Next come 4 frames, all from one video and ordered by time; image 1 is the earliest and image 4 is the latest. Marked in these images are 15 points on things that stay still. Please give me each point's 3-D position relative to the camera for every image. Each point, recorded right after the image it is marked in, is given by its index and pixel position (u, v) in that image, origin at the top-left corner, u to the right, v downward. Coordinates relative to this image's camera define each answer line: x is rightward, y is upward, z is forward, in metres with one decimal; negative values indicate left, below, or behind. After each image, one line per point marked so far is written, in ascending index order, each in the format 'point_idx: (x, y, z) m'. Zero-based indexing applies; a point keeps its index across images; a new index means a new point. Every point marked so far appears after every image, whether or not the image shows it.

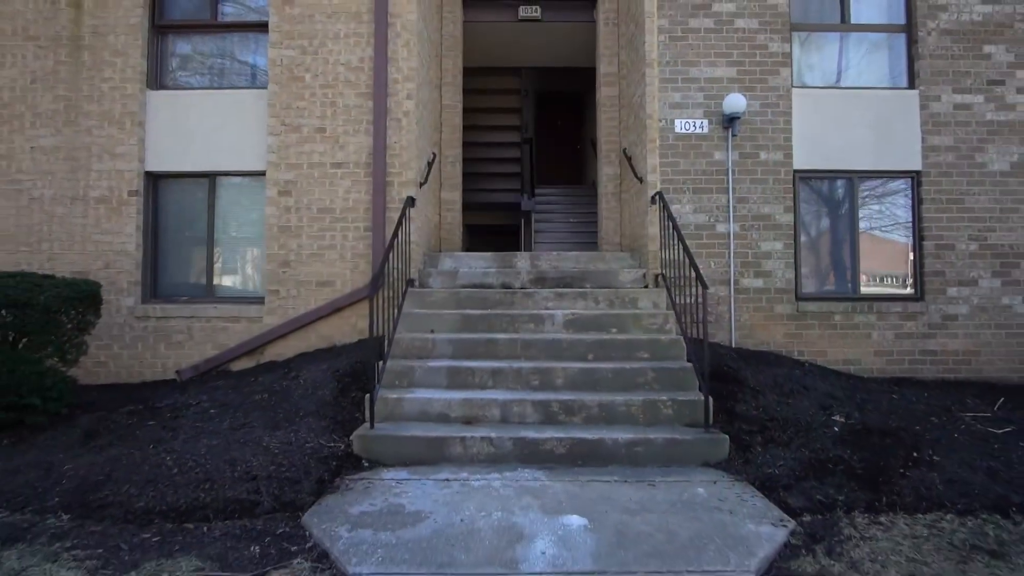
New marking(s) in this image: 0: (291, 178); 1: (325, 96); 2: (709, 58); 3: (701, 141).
0: (-2.5, +1.2, +6.3) m
1: (-2.1, +2.2, +6.4) m
2: (+2.2, +2.6, +6.5) m
3: (+2.1, +1.7, +6.4) m
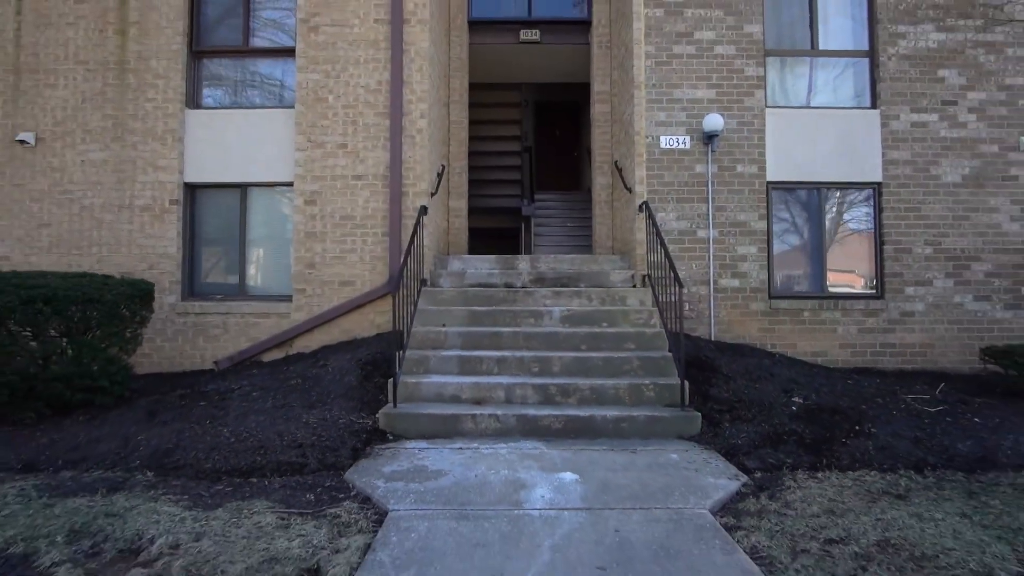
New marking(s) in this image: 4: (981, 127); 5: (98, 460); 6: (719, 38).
0: (-2.4, +1.2, +7.1) m
1: (-2.1, +2.2, +7.1) m
2: (+2.3, +2.6, +7.2) m
3: (+2.2, +1.7, +7.2) m
4: (+6.0, +2.1, +7.2) m
5: (-3.1, -1.3, +4.3) m
6: (+2.6, +3.2, +7.2) m
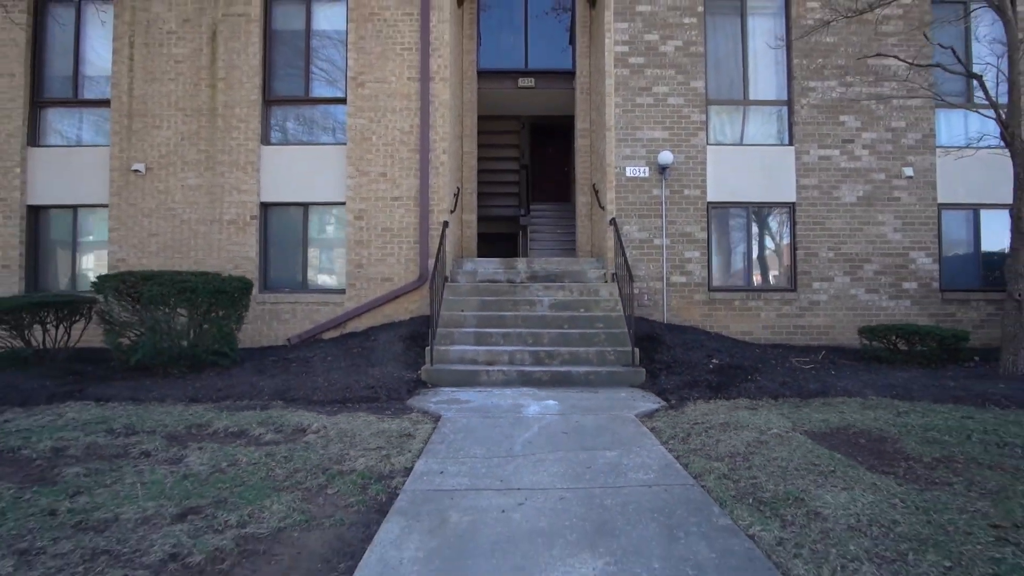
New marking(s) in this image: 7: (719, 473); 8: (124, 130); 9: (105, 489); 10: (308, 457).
0: (-2.4, +1.3, +9.2) m
1: (-2.1, +2.2, +9.3) m
2: (+2.3, +2.7, +9.4) m
3: (+2.2, +1.7, +9.4) m
4: (+6.0, +2.1, +9.4) m
5: (-3.1, -1.2, +6.5) m
6: (+2.6, +3.3, +9.4) m
7: (+1.3, -1.2, +3.7) m
8: (-6.4, +2.6, +9.4) m
9: (-2.6, -1.3, +3.6) m
10: (-1.5, -1.2, +4.2) m
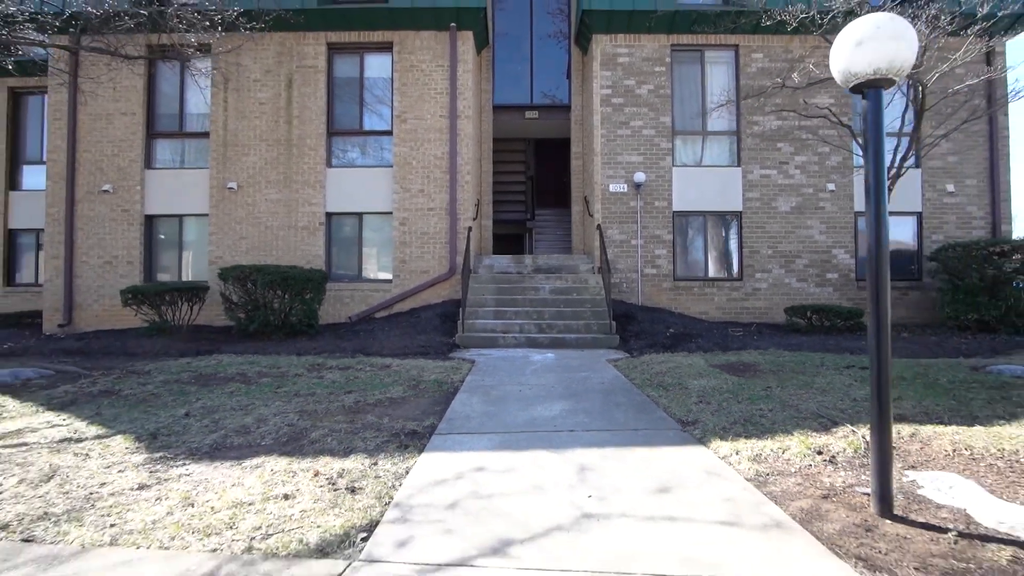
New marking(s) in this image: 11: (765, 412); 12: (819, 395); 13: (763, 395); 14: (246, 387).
0: (-2.2, +1.5, +12.0) m
1: (-1.9, +2.4, +12.0) m
2: (+2.5, +2.9, +12.1) m
3: (+2.4, +2.0, +12.0) m
4: (+6.2, +2.3, +12.1) m
5: (-2.9, -1.0, +9.2) m
6: (+2.8, +3.5, +12.1) m
7: (+1.5, -1.0, +6.4) m
8: (-6.2, +2.8, +12.1) m
9: (-2.4, -1.1, +6.4) m
10: (-1.3, -1.0, +6.9) m
11: (+2.0, -1.0, +4.5) m
12: (+2.7, -0.9, +5.0) m
13: (+2.2, -0.9, +5.0) m
14: (-2.9, -1.1, +6.3) m
